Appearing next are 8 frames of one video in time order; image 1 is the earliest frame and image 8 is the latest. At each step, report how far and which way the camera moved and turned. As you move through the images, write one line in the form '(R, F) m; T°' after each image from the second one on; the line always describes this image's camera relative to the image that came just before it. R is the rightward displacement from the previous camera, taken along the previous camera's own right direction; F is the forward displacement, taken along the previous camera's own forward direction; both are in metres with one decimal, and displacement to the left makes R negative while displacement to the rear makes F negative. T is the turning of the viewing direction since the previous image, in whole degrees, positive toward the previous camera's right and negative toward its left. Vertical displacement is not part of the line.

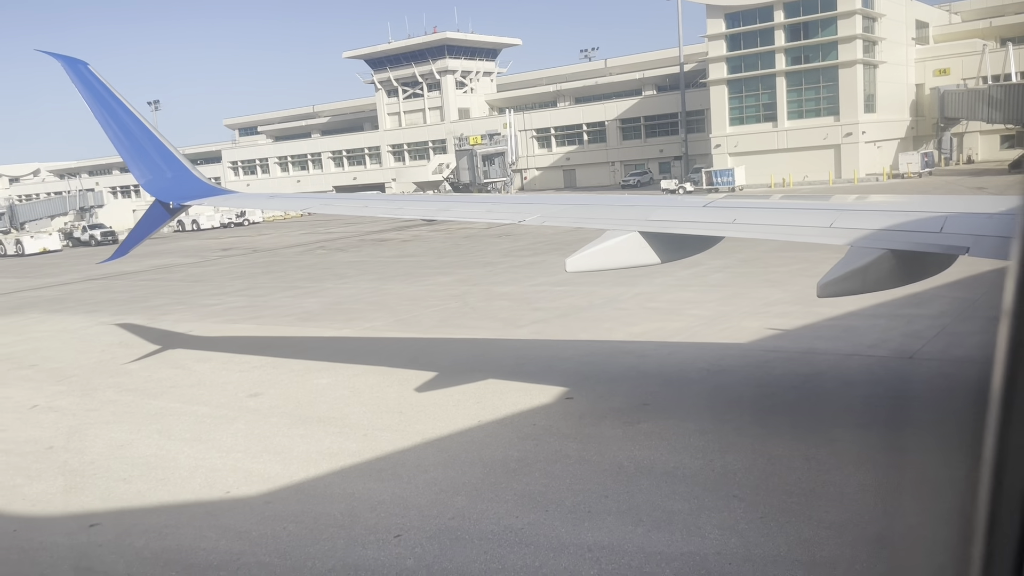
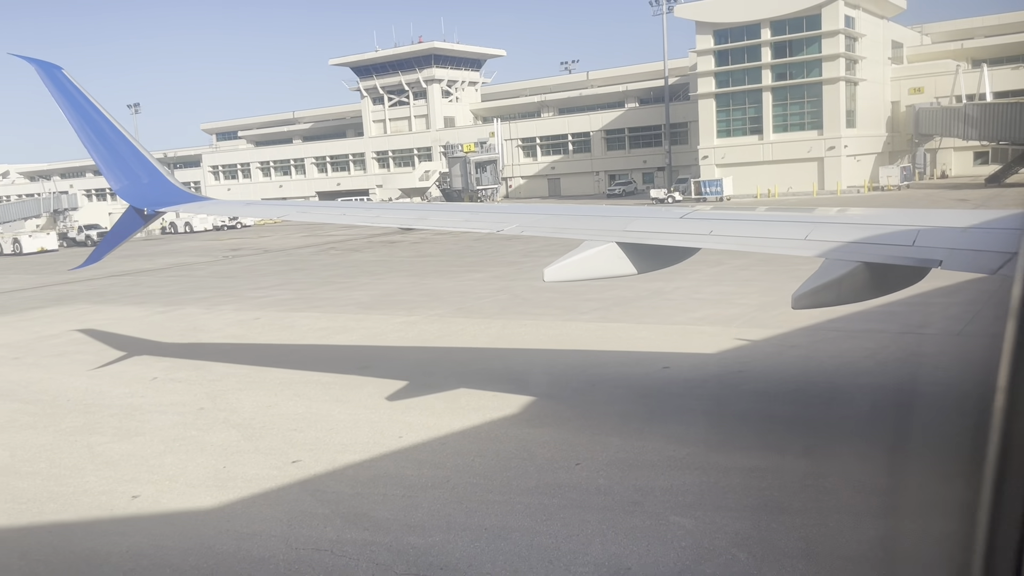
(-2.2, -1.5) m; +2°
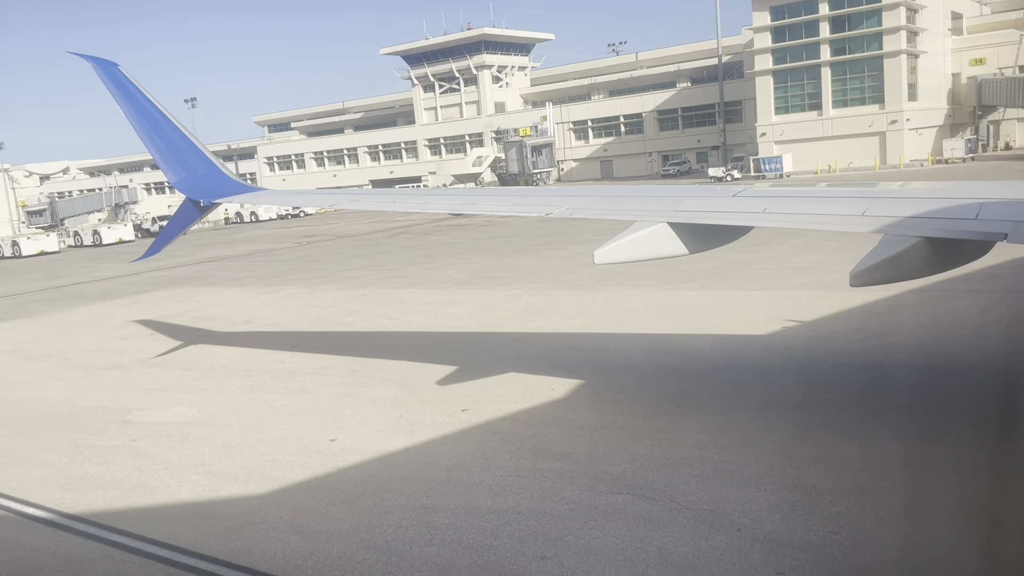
(-1.4, -1.0) m; -3°
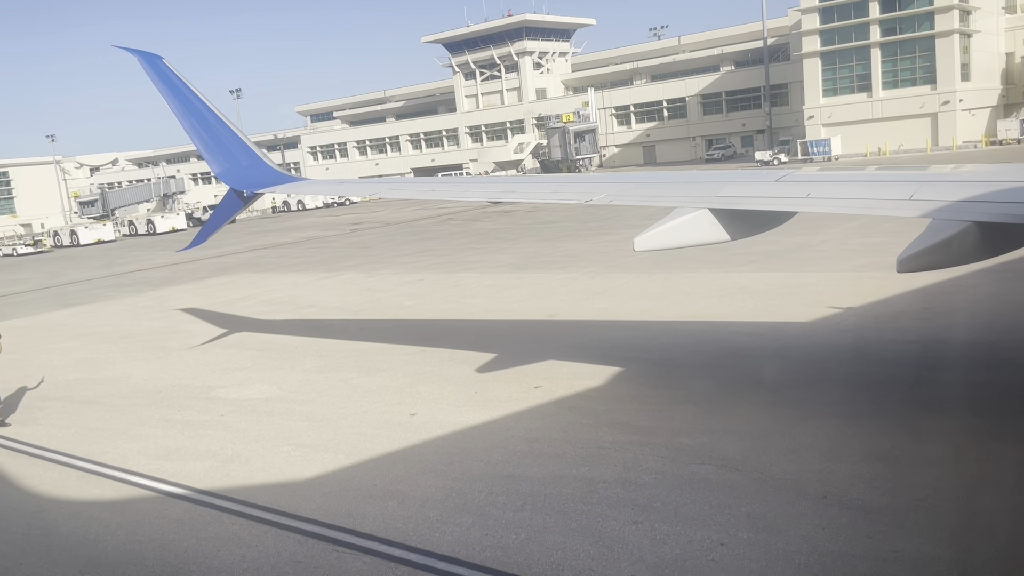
(-0.5, -0.3) m; -3°
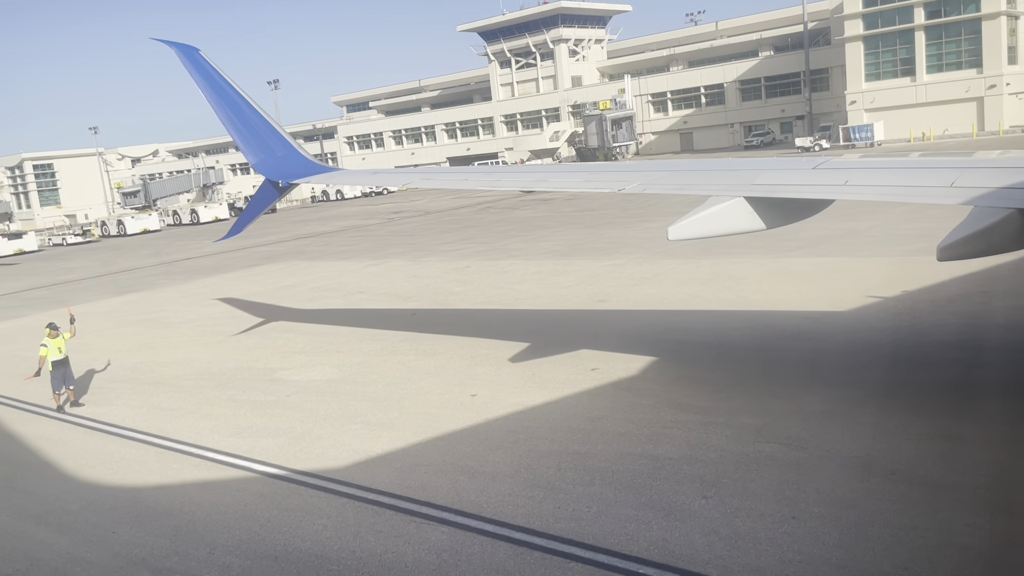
(-0.3, -0.2) m; -2°
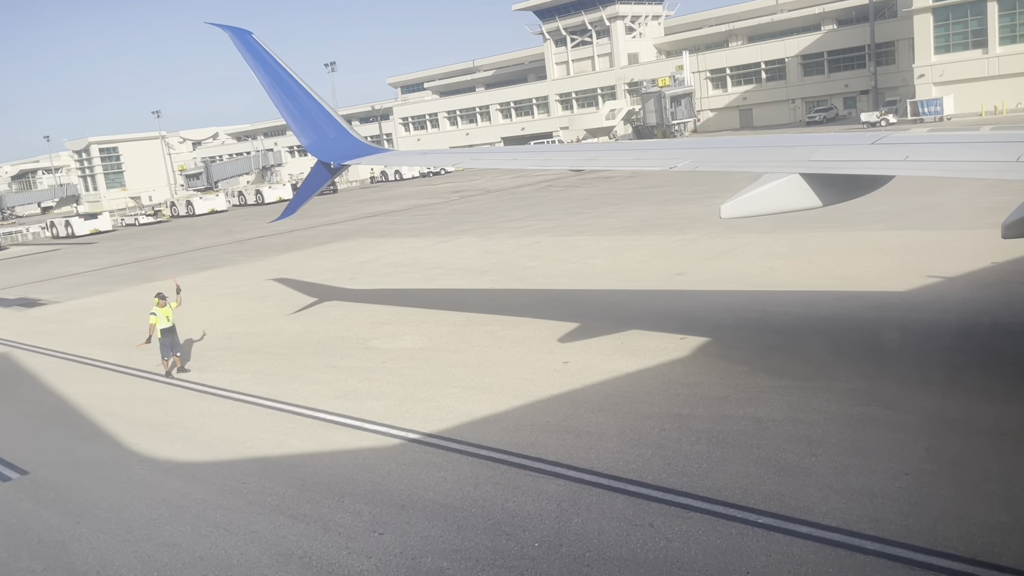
(-0.6, -0.3) m; -3°
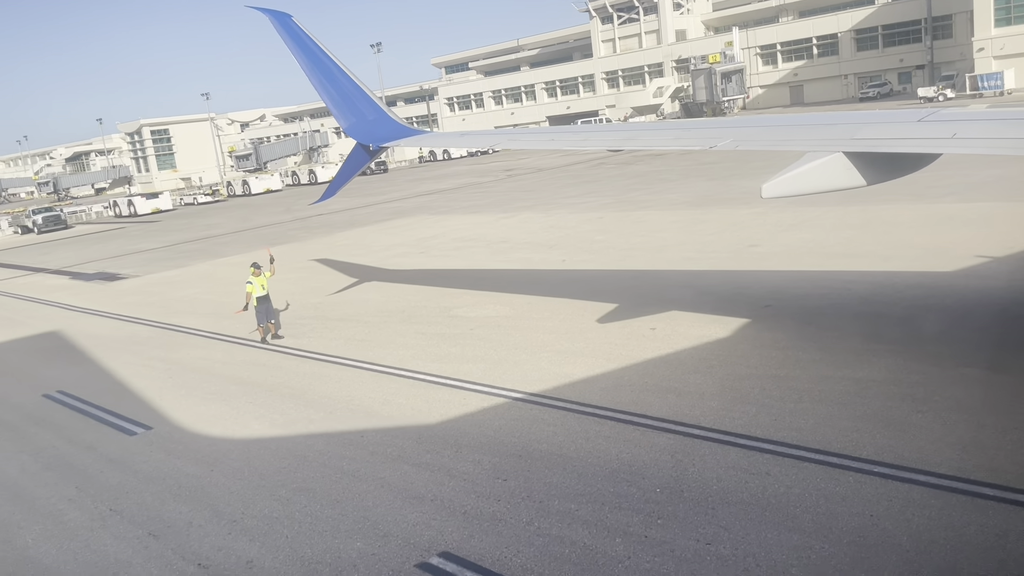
(-0.7, -0.4) m; -3°
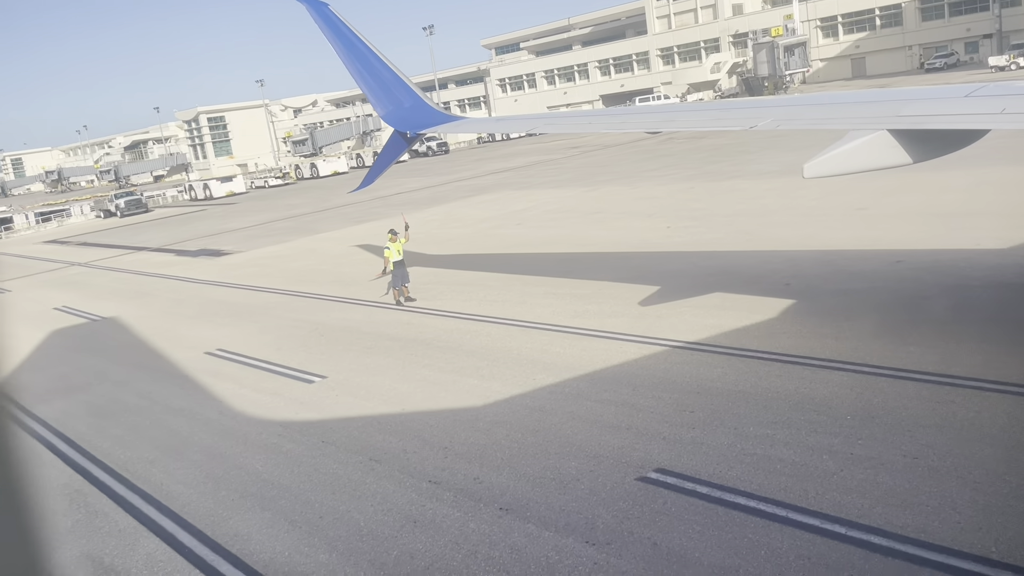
(-1.4, -0.7) m; -3°
